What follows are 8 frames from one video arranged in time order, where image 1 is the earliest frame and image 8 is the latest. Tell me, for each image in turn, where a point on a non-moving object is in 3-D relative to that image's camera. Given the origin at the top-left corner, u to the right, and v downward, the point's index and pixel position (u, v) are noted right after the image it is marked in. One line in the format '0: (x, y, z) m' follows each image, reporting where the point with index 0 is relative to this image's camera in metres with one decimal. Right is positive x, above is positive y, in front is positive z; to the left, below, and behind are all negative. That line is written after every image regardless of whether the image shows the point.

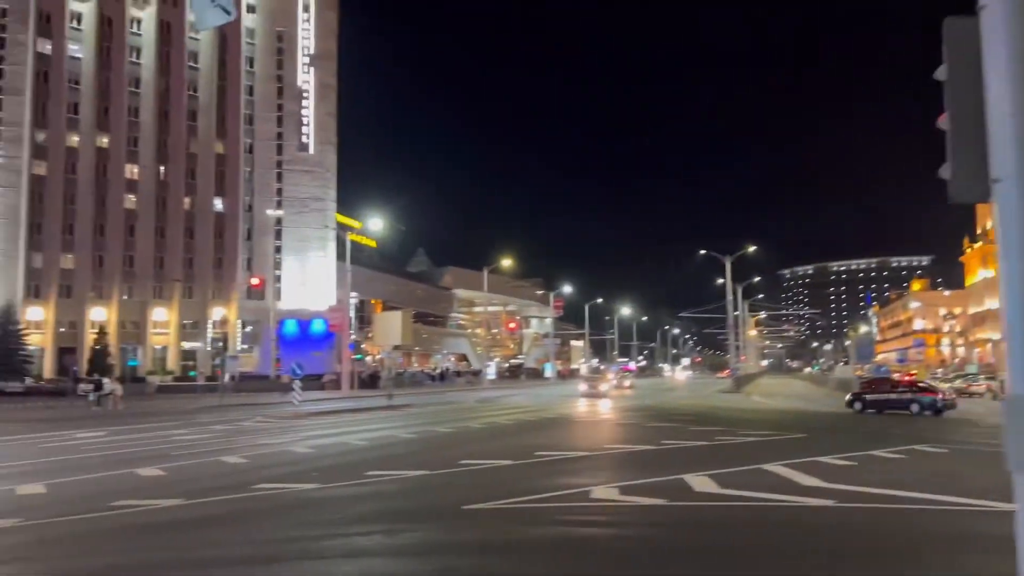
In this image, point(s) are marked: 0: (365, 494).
0: (-2.5, -3.5, +13.8) m
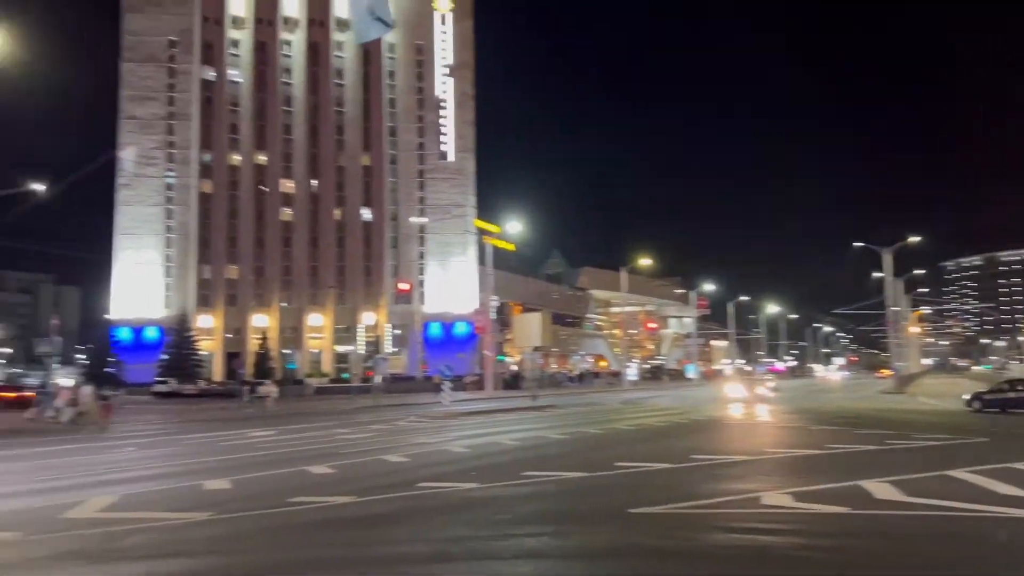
0: (+0.2, -3.5, +13.8) m
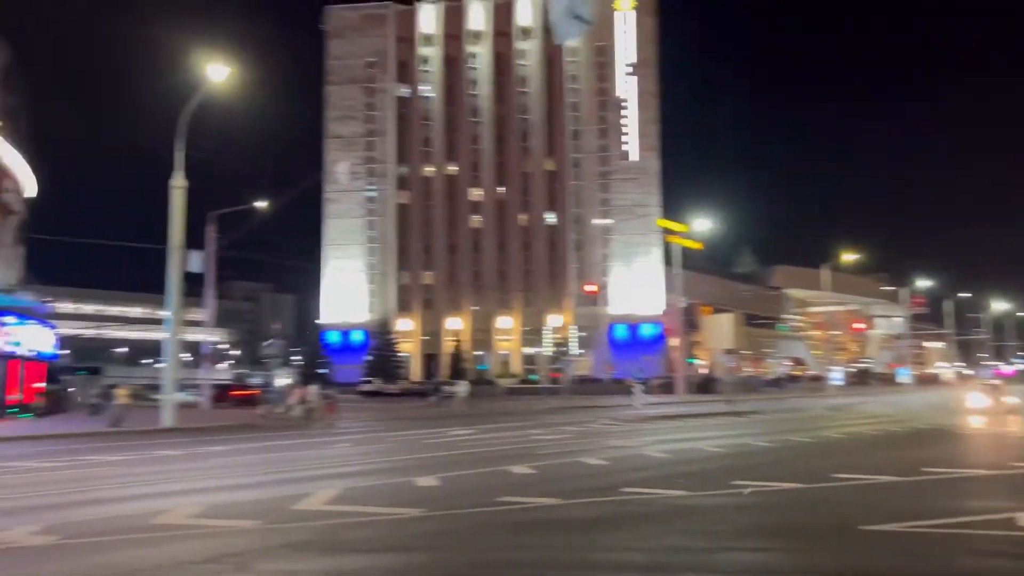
0: (+3.7, -3.5, +13.1) m
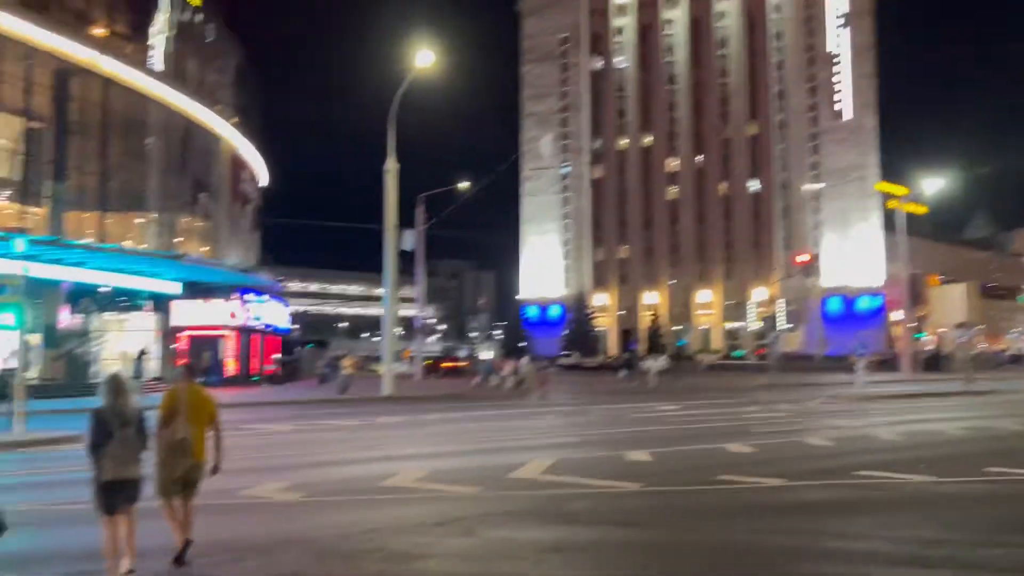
0: (+7.0, -3.0, +11.6) m
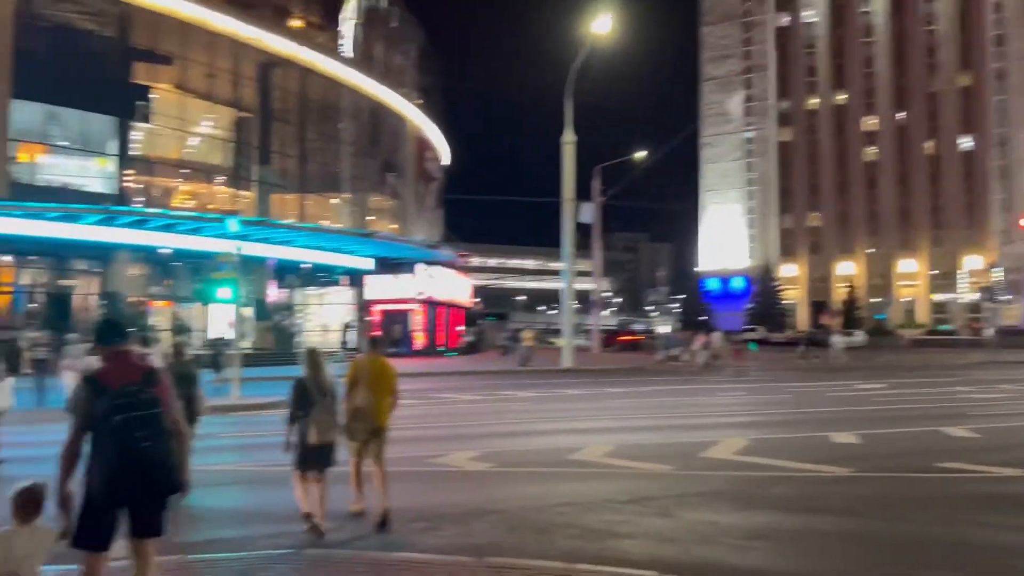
0: (+9.4, -2.5, +9.6) m
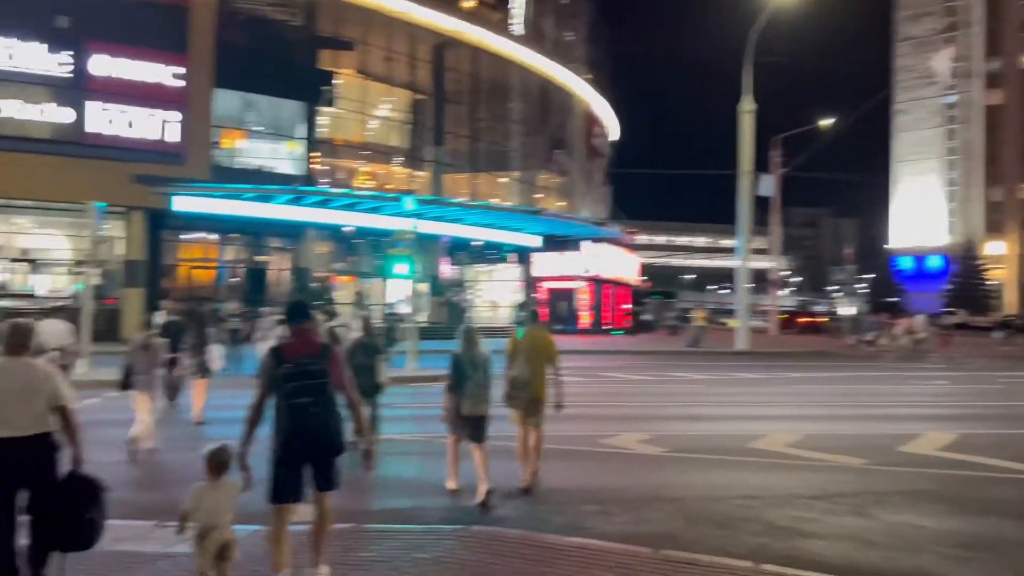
0: (+11.2, -2.3, +7.2) m
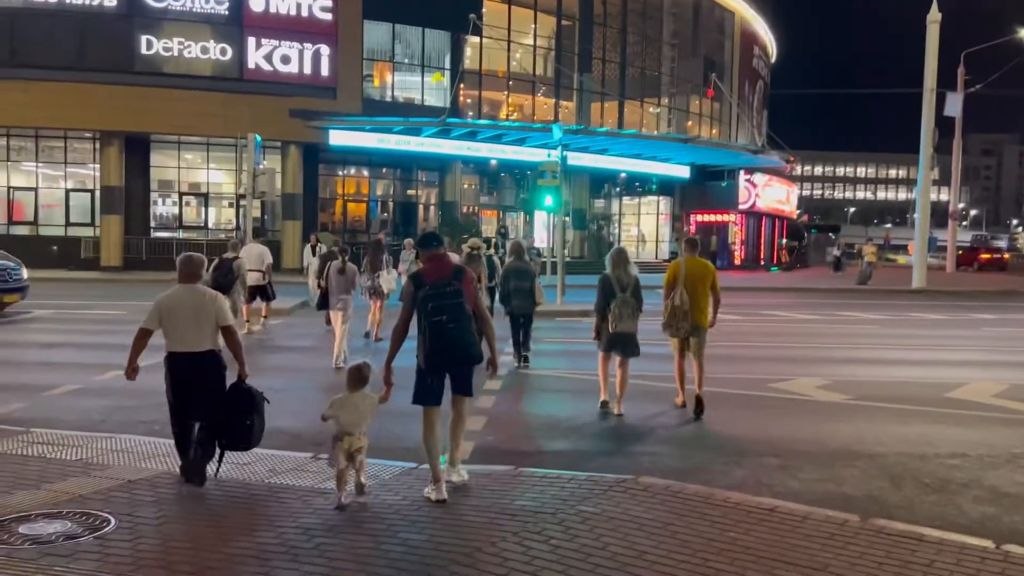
0: (+12.4, -1.9, +4.6) m
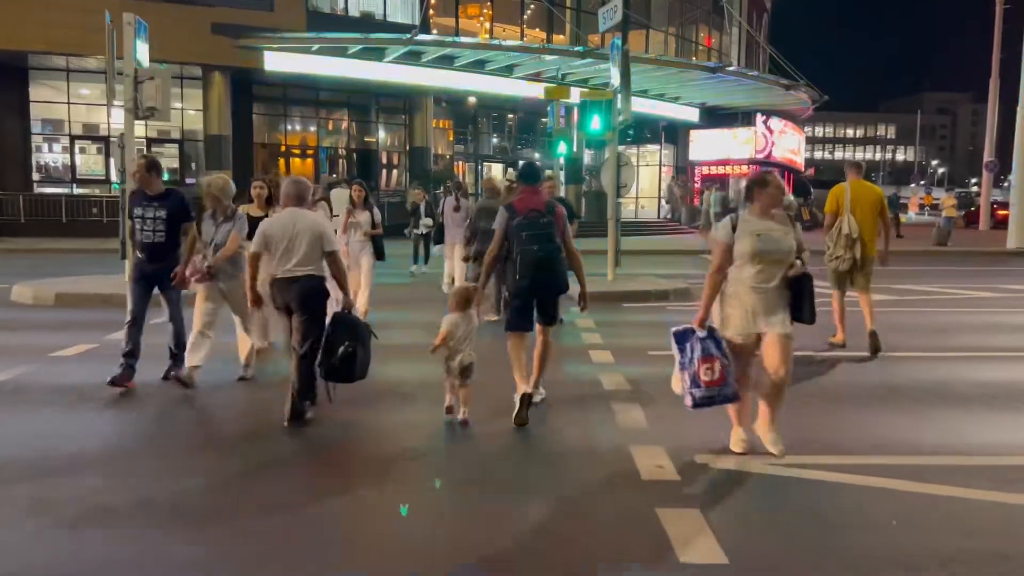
0: (+13.7, -1.9, -1.0) m
